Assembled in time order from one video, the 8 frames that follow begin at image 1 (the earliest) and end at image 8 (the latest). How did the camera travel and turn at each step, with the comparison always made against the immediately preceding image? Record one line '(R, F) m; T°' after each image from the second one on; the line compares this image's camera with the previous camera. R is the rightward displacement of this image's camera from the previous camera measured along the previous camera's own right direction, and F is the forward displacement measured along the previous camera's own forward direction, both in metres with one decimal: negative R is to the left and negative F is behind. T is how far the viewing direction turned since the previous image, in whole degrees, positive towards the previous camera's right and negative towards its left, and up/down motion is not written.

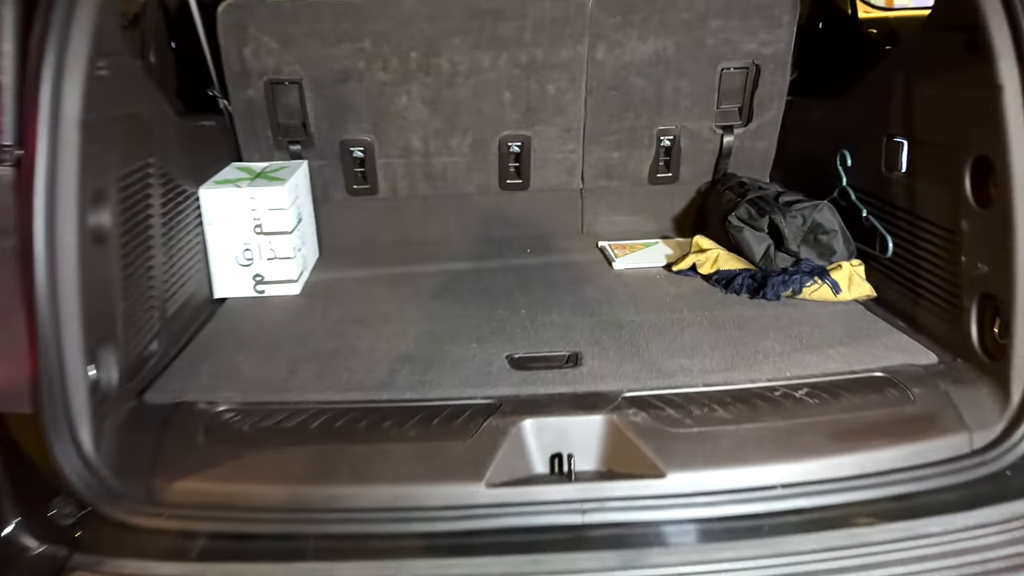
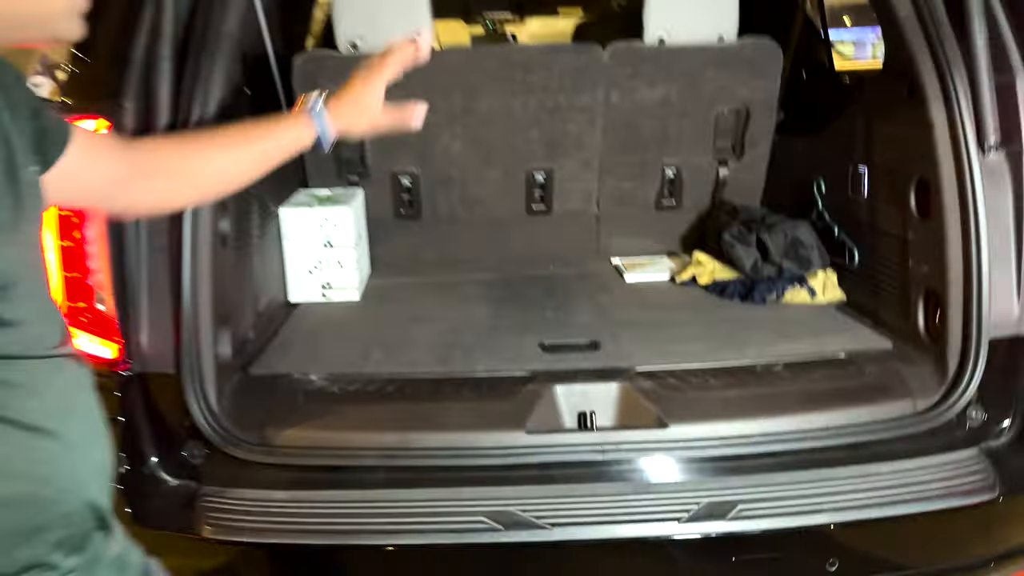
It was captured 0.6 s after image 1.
(0.0, -0.3) m; -1°
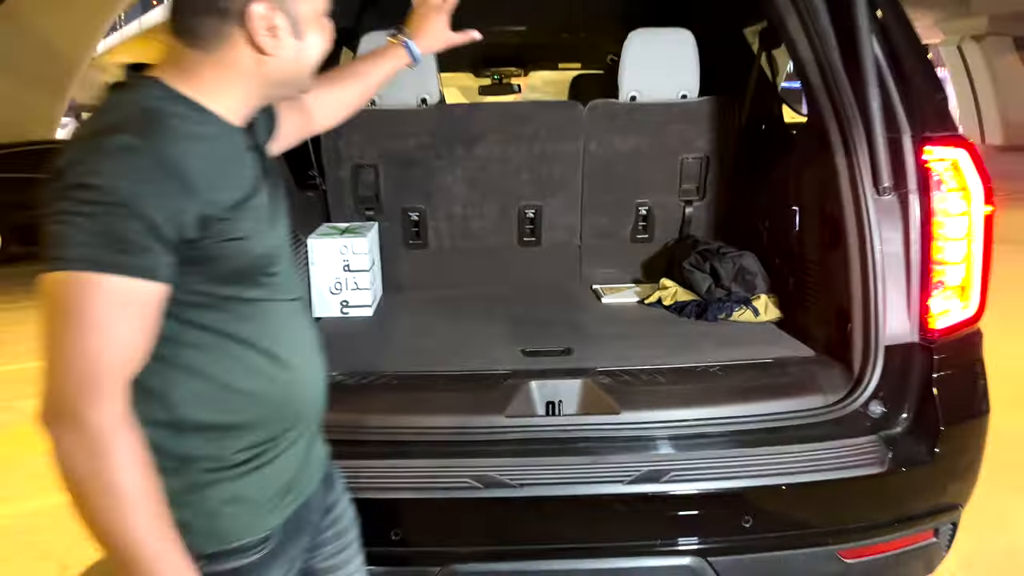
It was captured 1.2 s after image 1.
(+0.1, -0.3) m; -1°
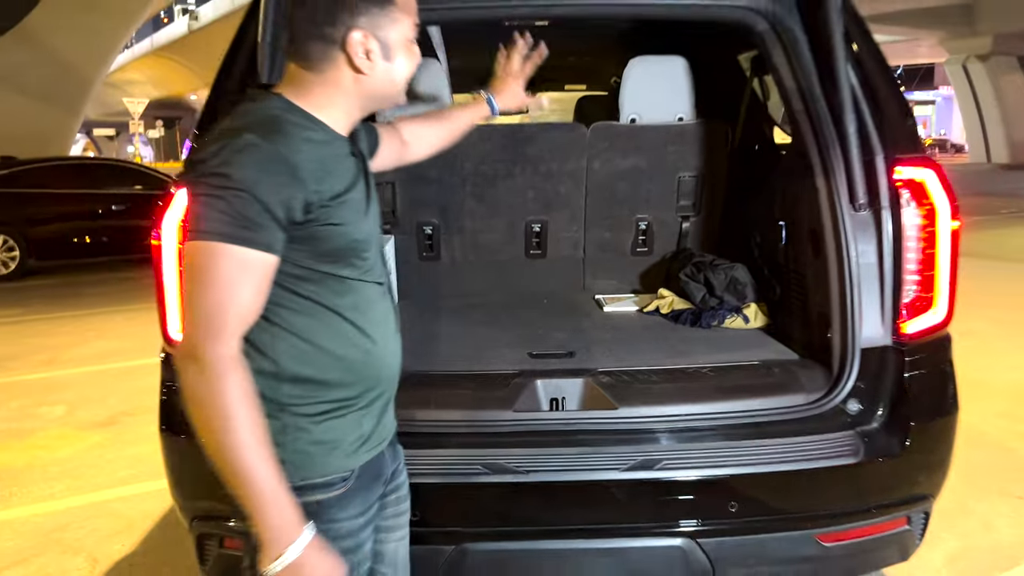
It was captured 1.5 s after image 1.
(0.0, -0.2) m; 0°
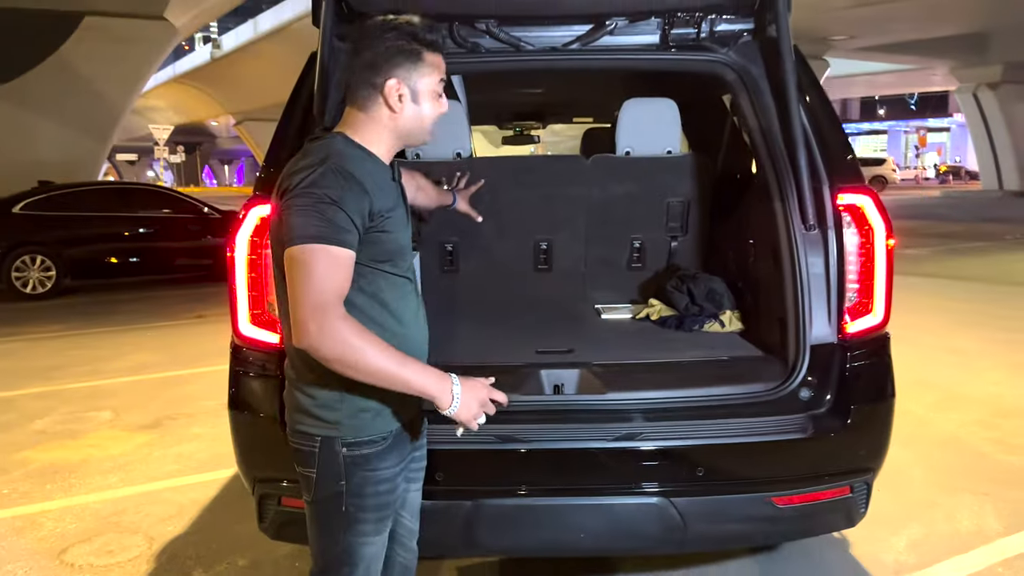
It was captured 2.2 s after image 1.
(0.0, -0.4) m; -1°
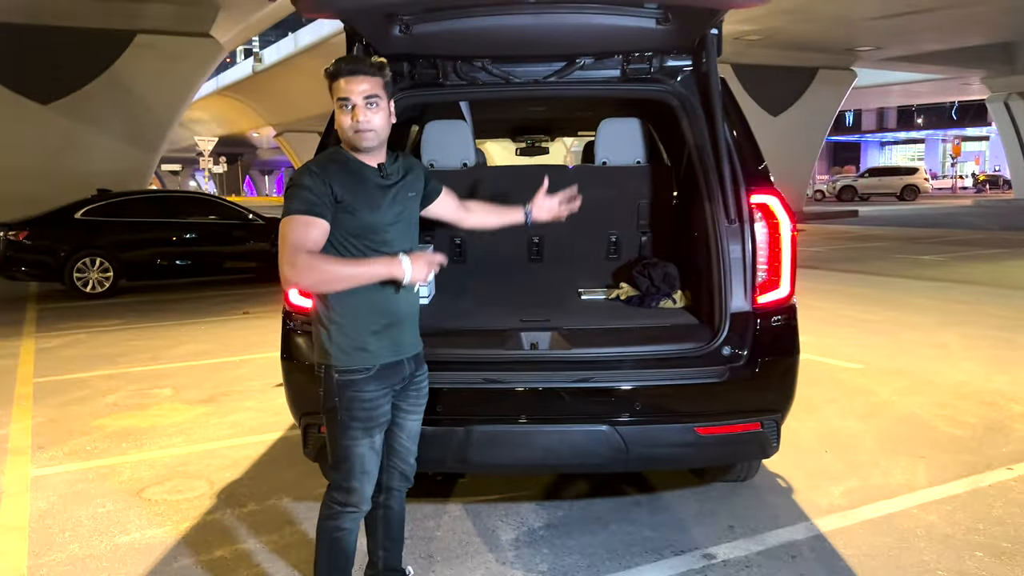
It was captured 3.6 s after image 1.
(+0.2, -0.7) m; -2°
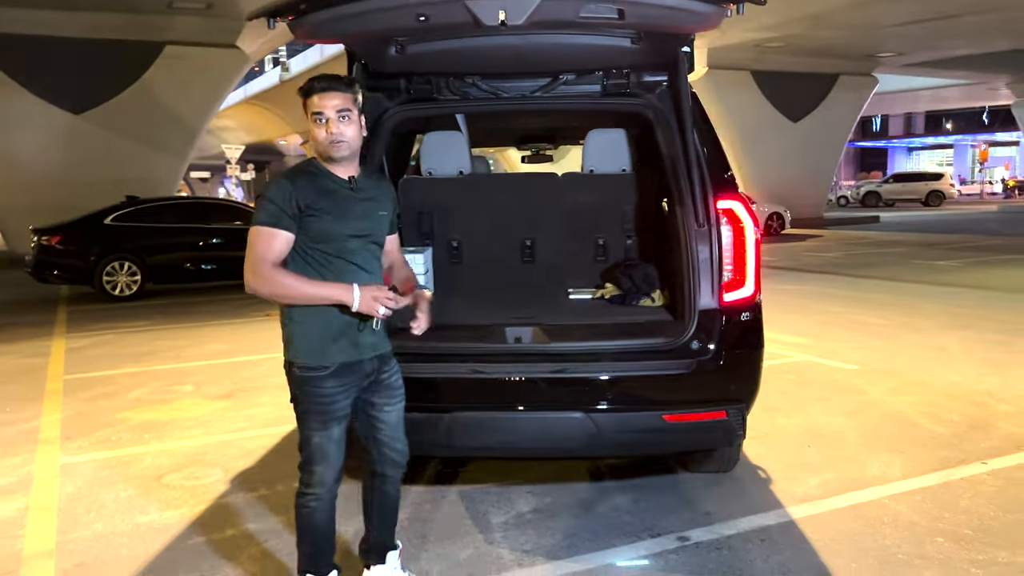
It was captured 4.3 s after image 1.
(+0.2, -0.2) m; -2°
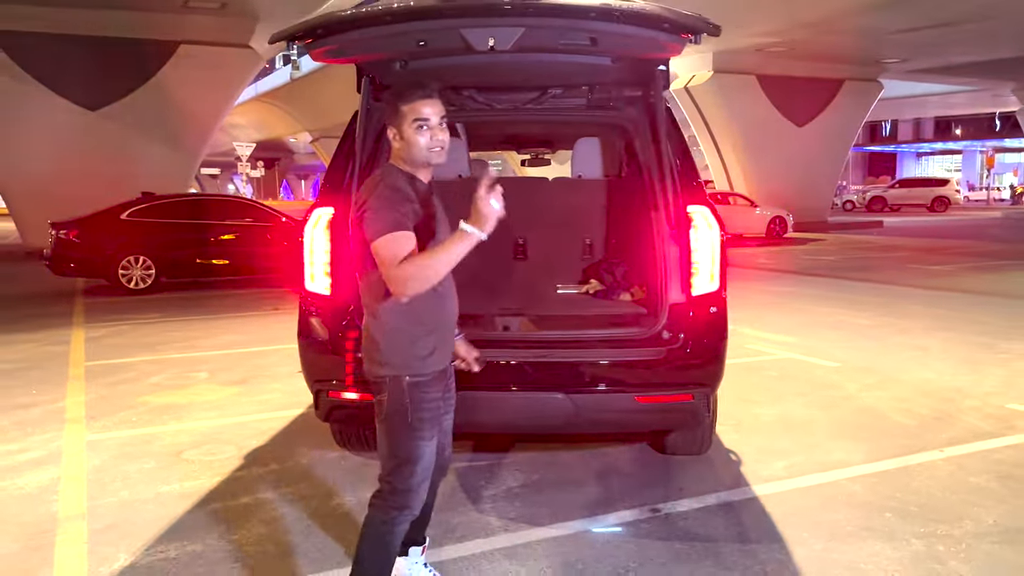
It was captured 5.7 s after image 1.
(+0.1, -0.4) m; -1°
